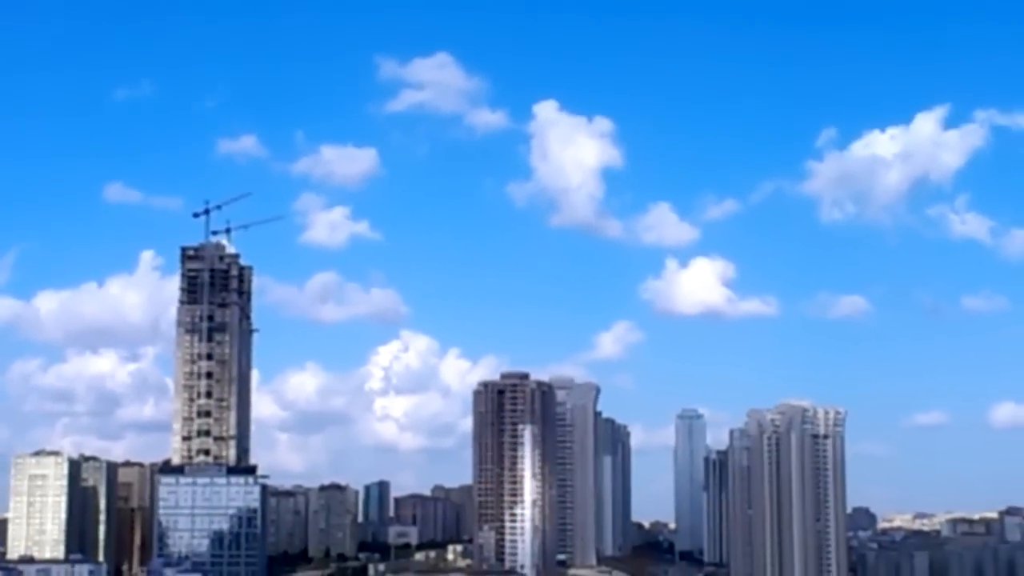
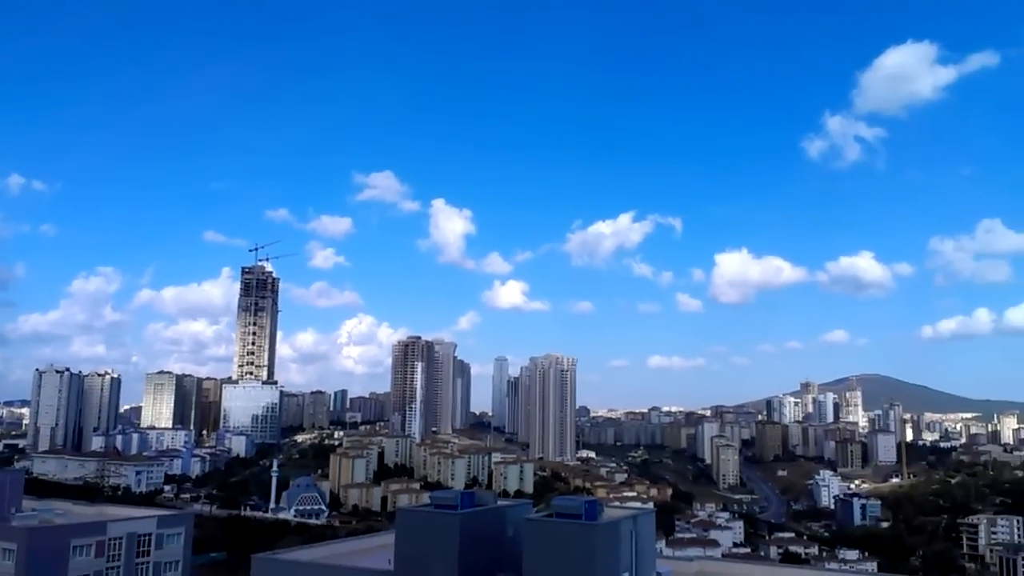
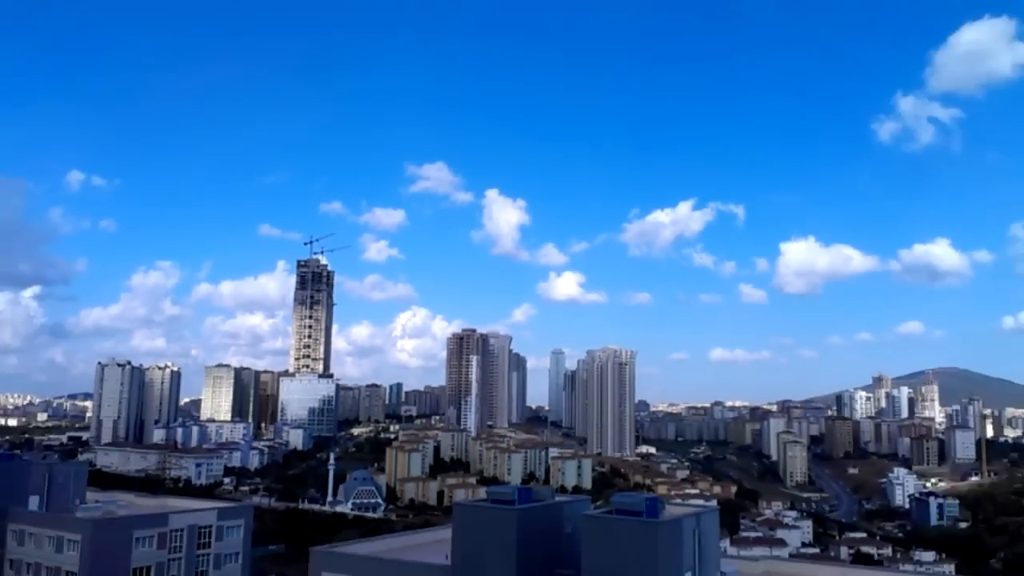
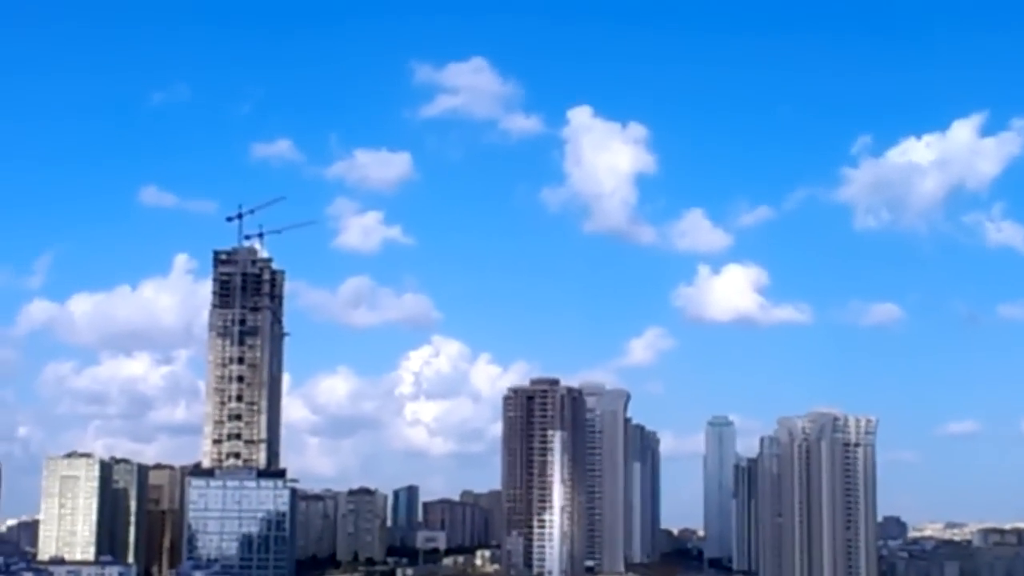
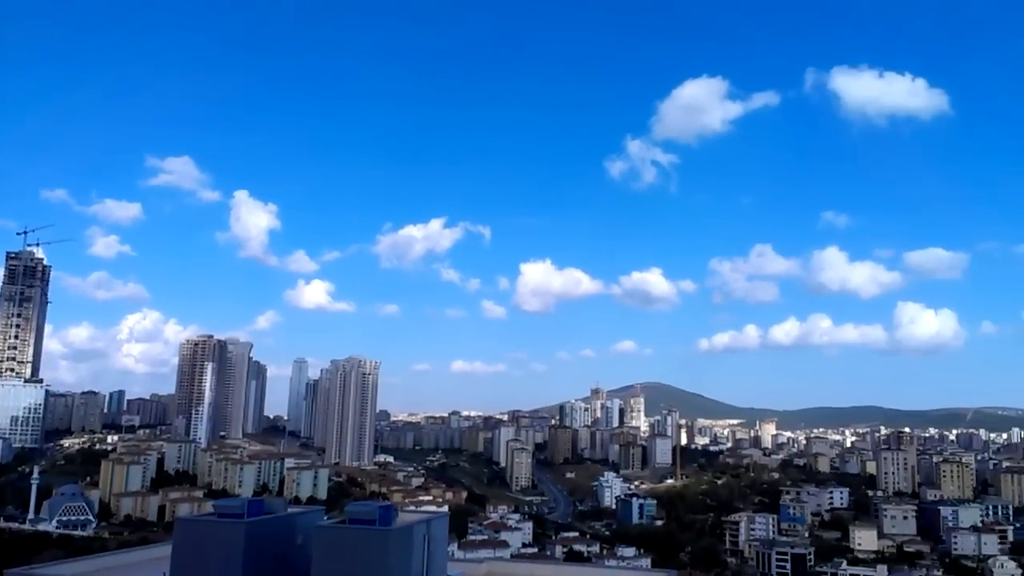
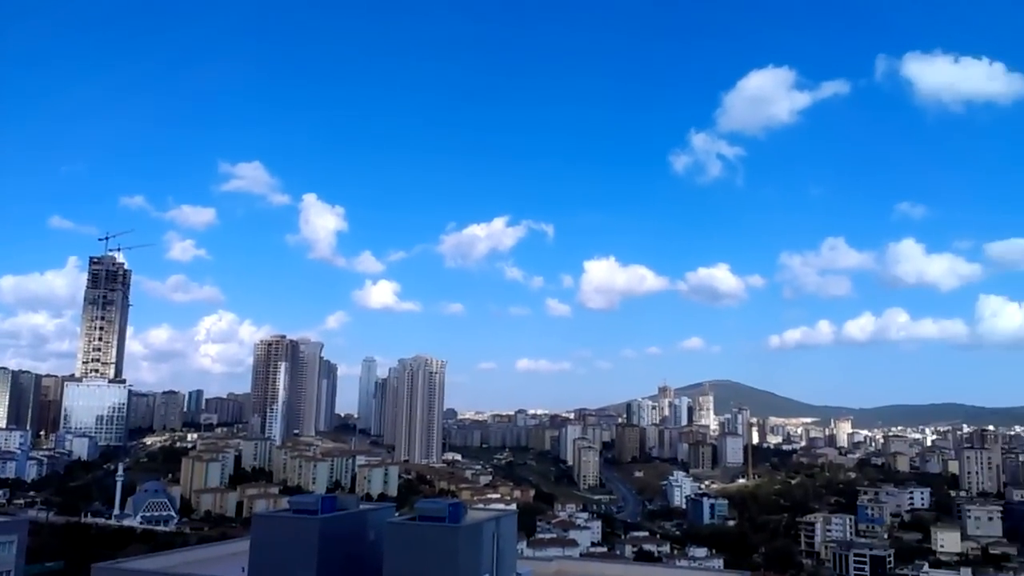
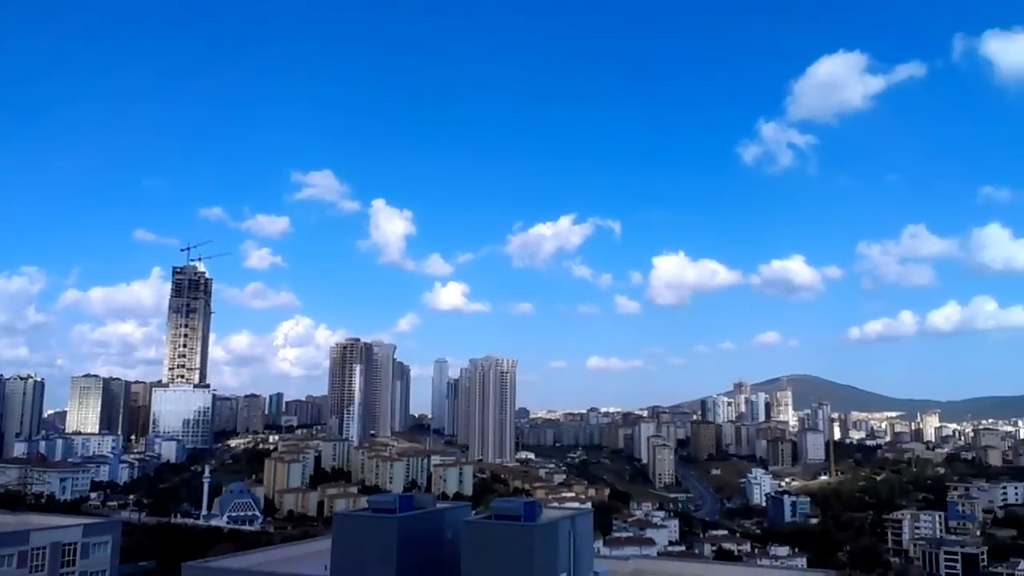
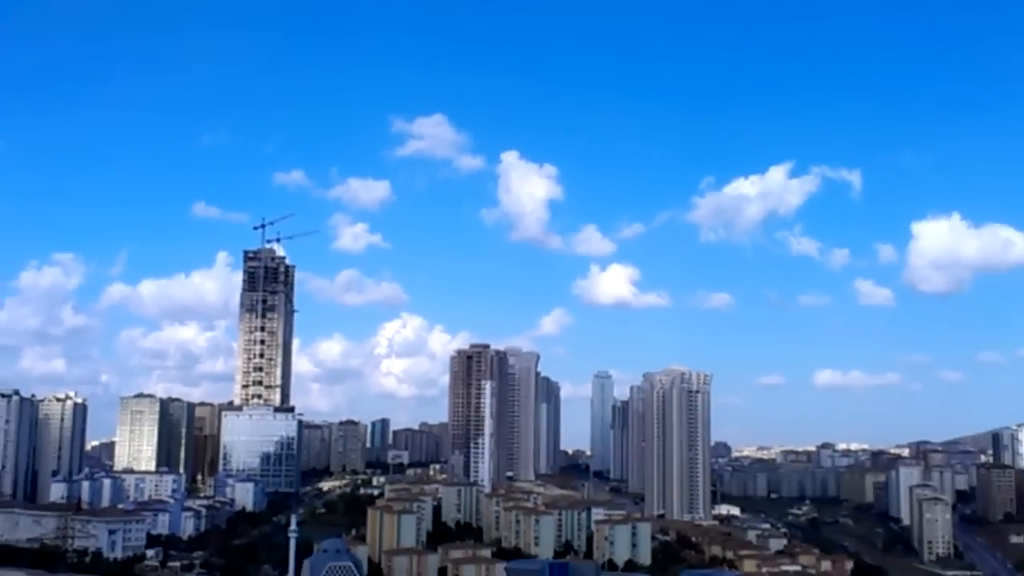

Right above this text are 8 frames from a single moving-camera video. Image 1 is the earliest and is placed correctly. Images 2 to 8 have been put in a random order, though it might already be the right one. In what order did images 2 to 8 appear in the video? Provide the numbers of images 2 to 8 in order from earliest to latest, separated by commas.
4, 8, 3, 2, 7, 6, 5
